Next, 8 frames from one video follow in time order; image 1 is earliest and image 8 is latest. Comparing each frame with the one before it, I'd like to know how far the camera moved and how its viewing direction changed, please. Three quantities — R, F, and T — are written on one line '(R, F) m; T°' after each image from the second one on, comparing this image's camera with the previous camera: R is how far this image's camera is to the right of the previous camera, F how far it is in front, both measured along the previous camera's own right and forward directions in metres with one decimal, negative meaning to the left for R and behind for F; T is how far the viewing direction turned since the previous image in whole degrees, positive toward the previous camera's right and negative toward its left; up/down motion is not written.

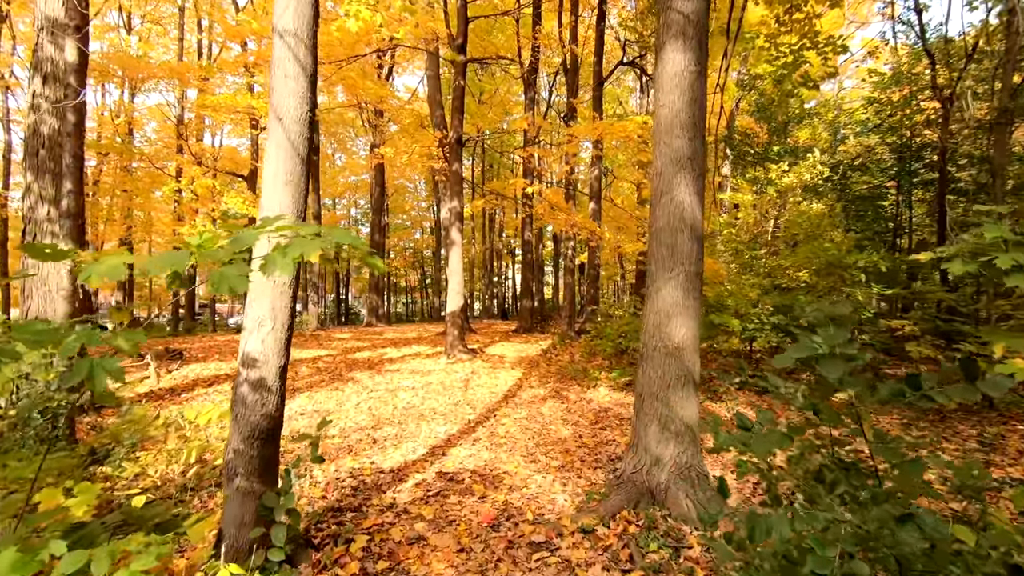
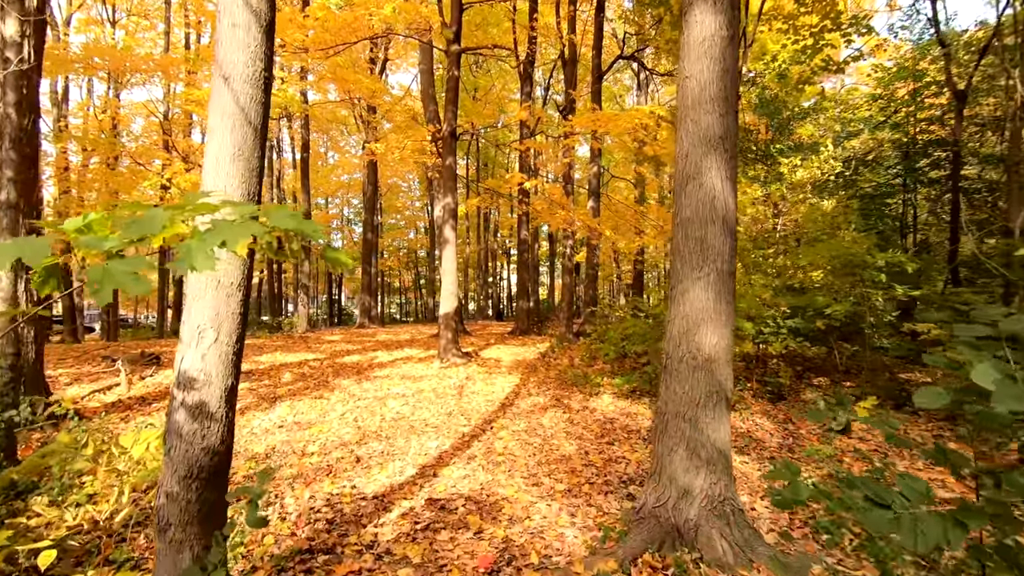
(0.0, +0.5) m; +1°
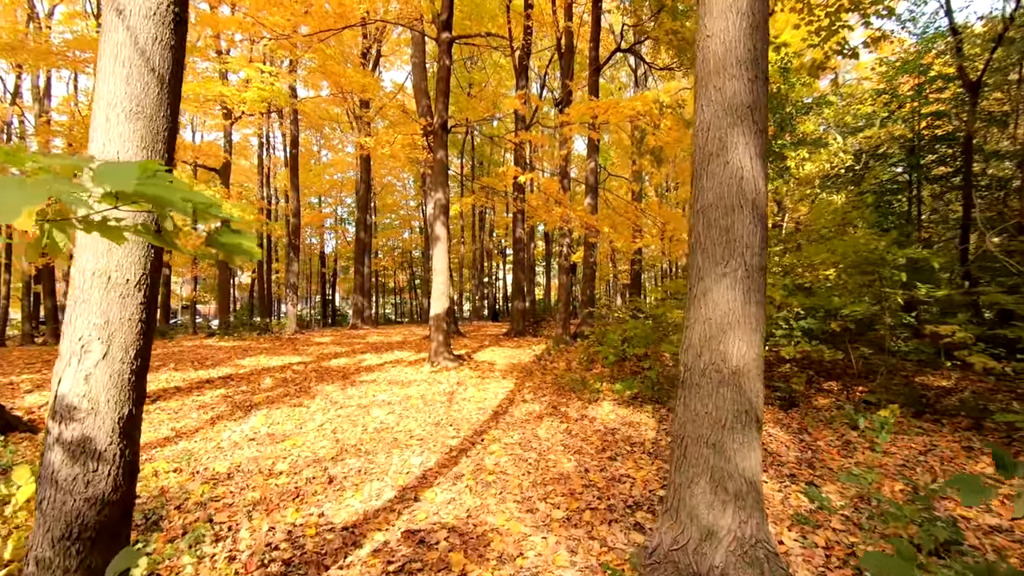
(0.0, +0.5) m; 0°
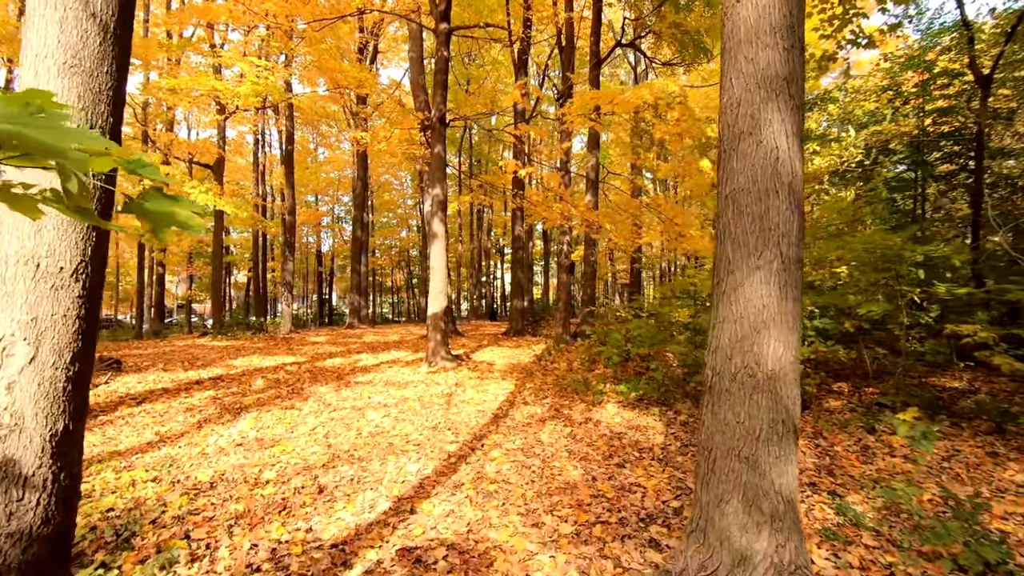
(0.0, +0.3) m; 0°
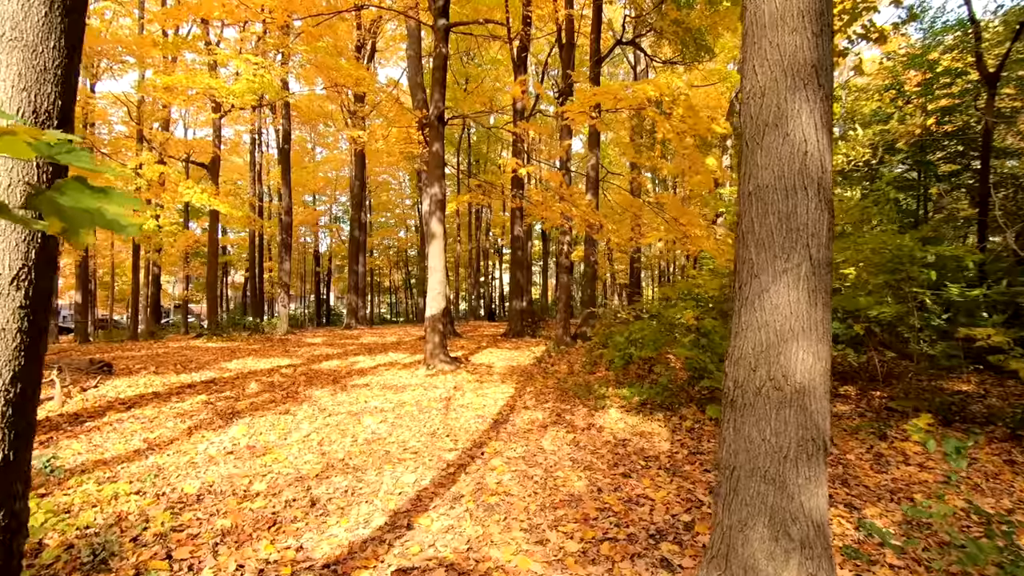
(0.0, +0.2) m; 0°
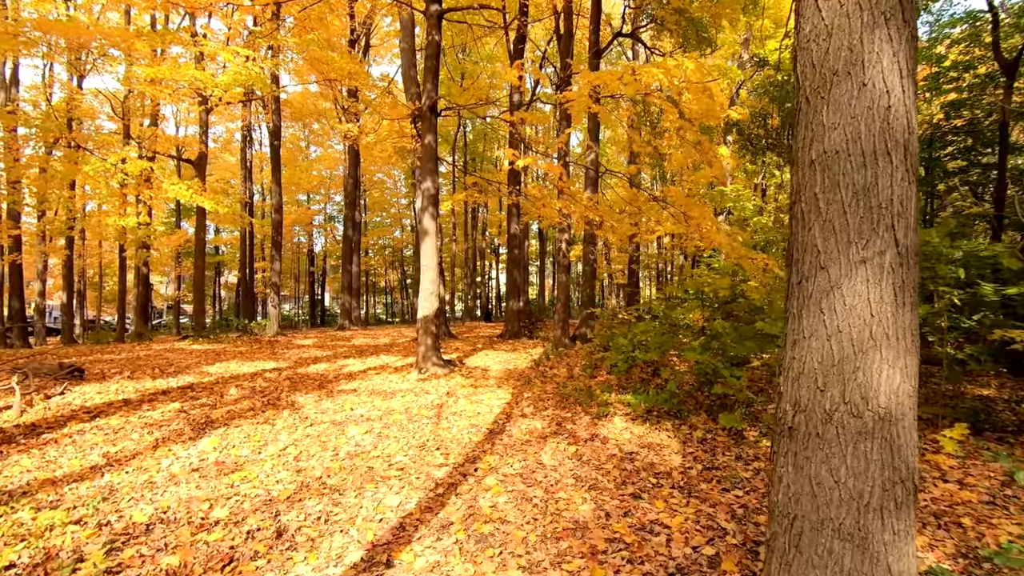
(0.0, +0.5) m; 0°
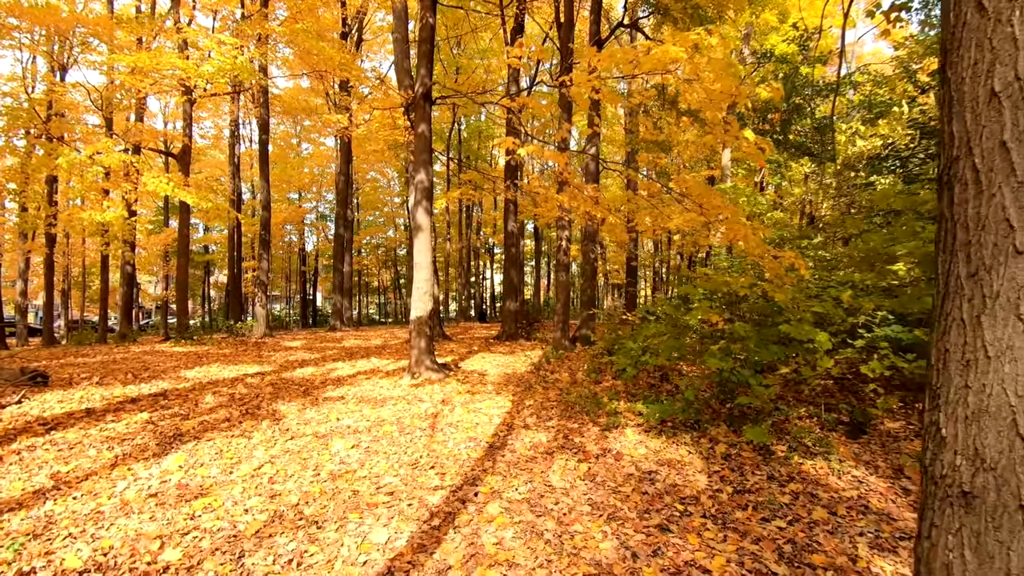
(-0.1, +0.5) m; +1°
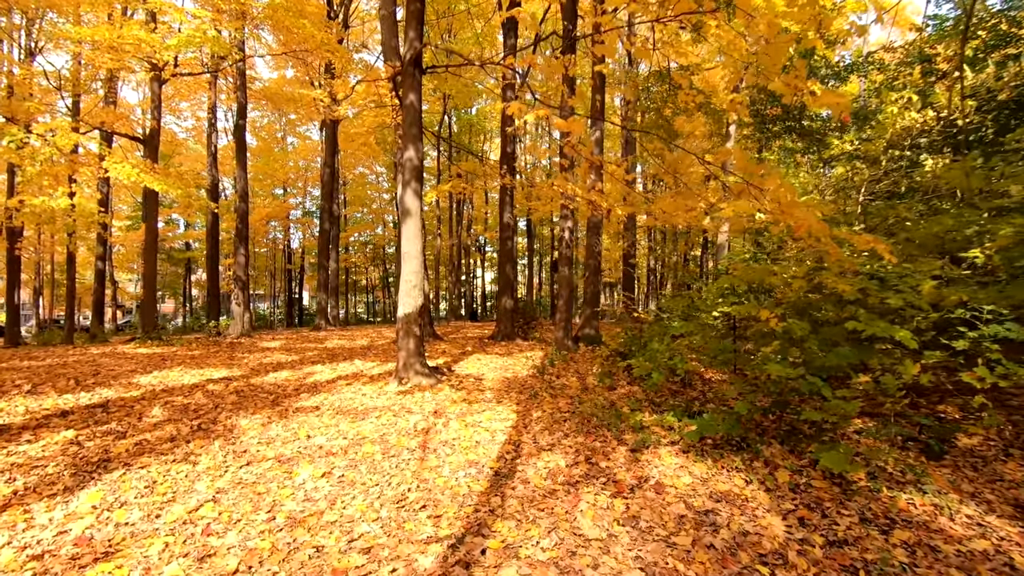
(-0.2, +1.0) m; +1°
